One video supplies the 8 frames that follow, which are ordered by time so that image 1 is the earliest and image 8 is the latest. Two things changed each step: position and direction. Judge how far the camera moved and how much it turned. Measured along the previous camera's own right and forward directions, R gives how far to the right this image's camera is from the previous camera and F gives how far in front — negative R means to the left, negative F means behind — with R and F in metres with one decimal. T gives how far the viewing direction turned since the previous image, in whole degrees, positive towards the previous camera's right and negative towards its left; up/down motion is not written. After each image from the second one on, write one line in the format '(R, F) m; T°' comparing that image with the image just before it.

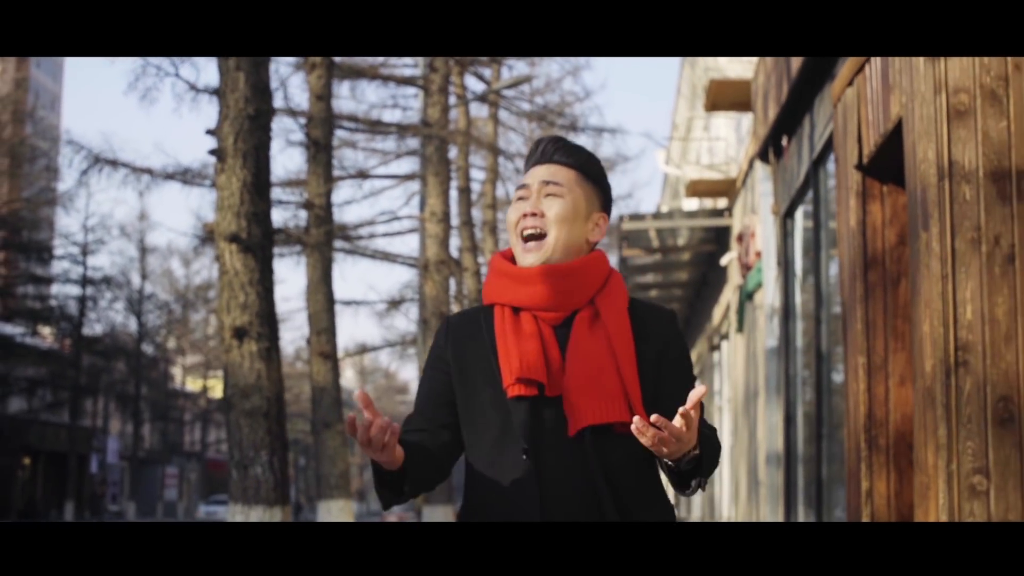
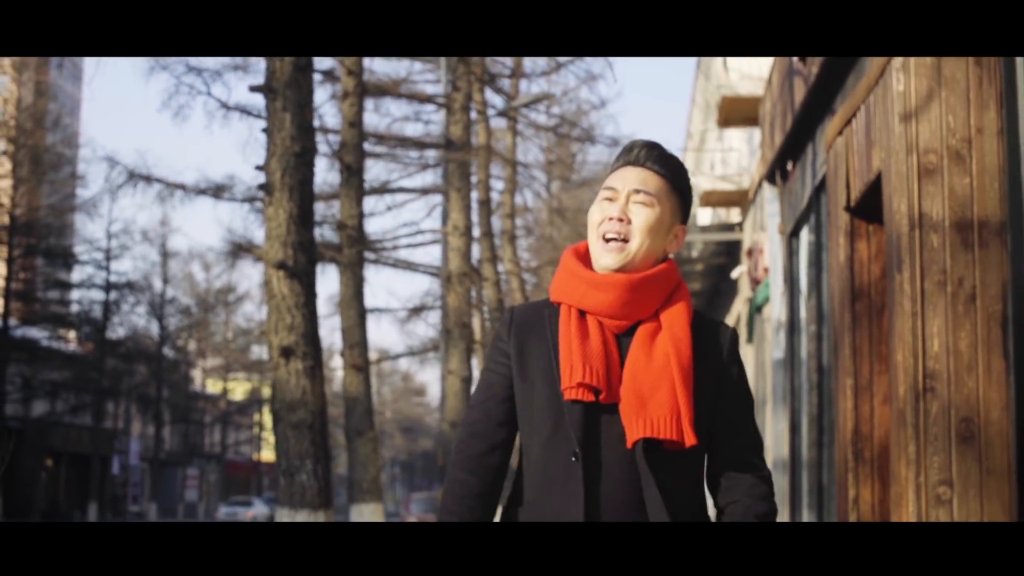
(0.0, -0.7) m; -1°
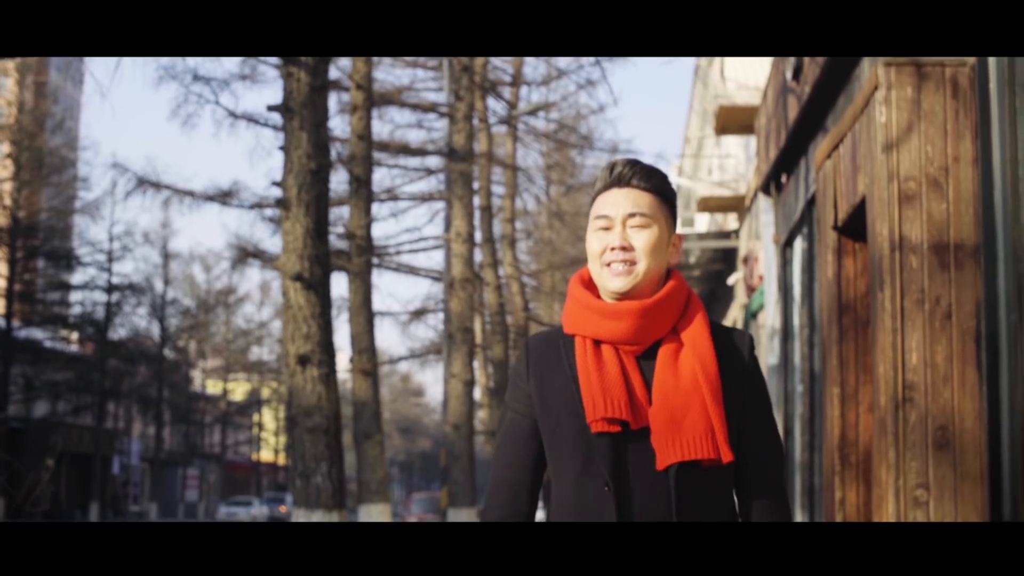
(0.0, -0.4) m; 0°
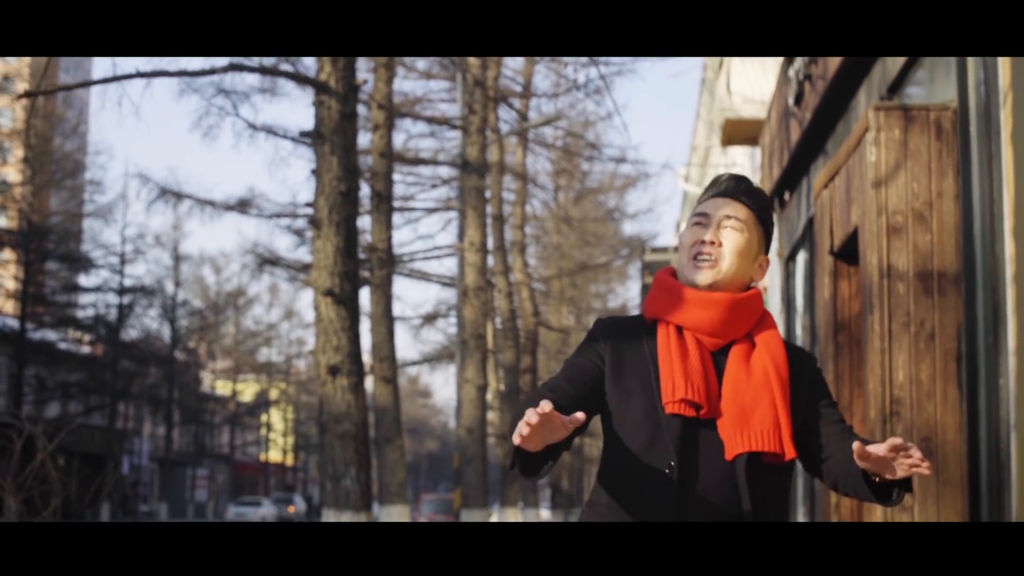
(-0.1, -0.6) m; 0°
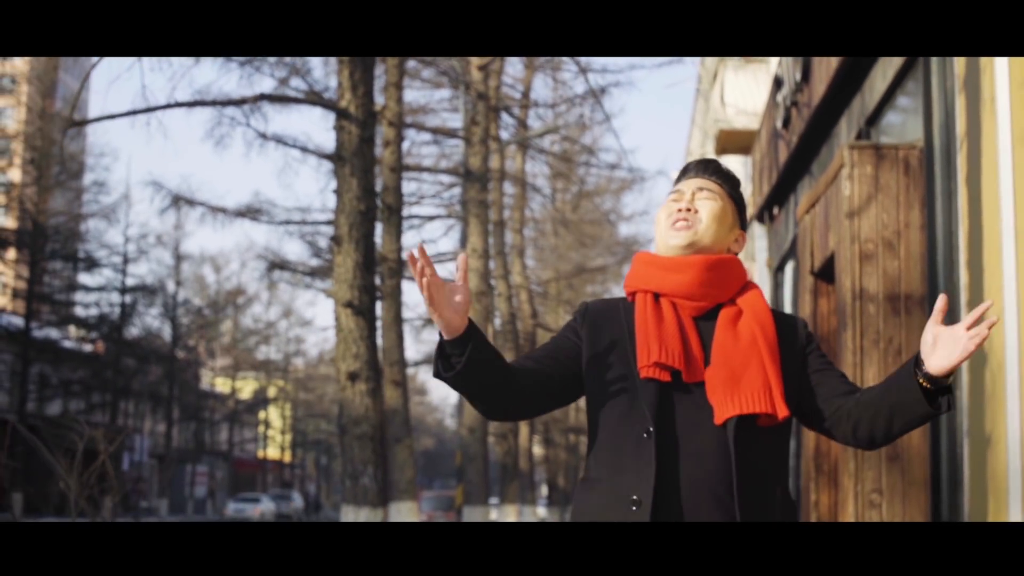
(-0.1, -0.8) m; 0°
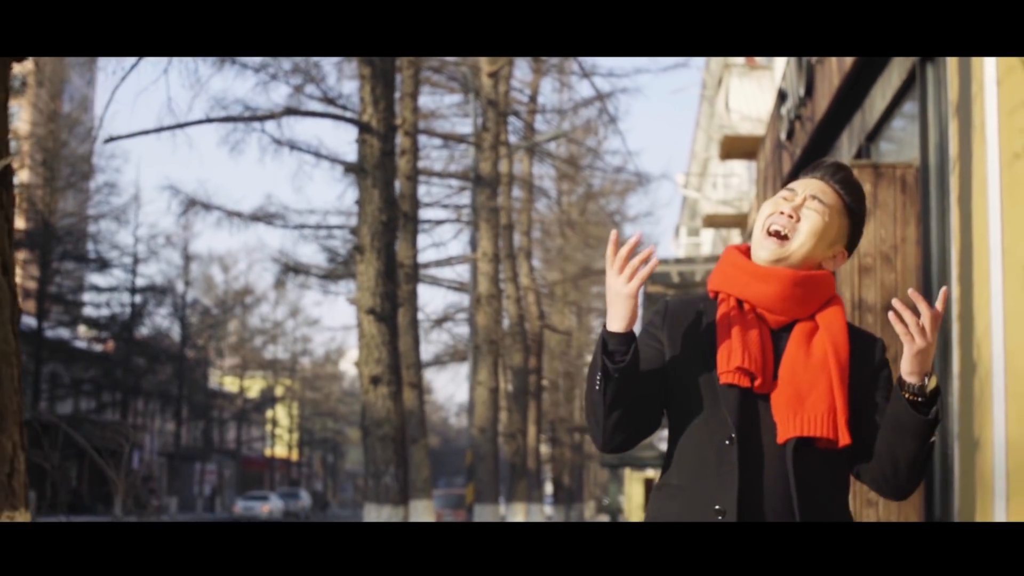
(-0.1, -0.5) m; 0°
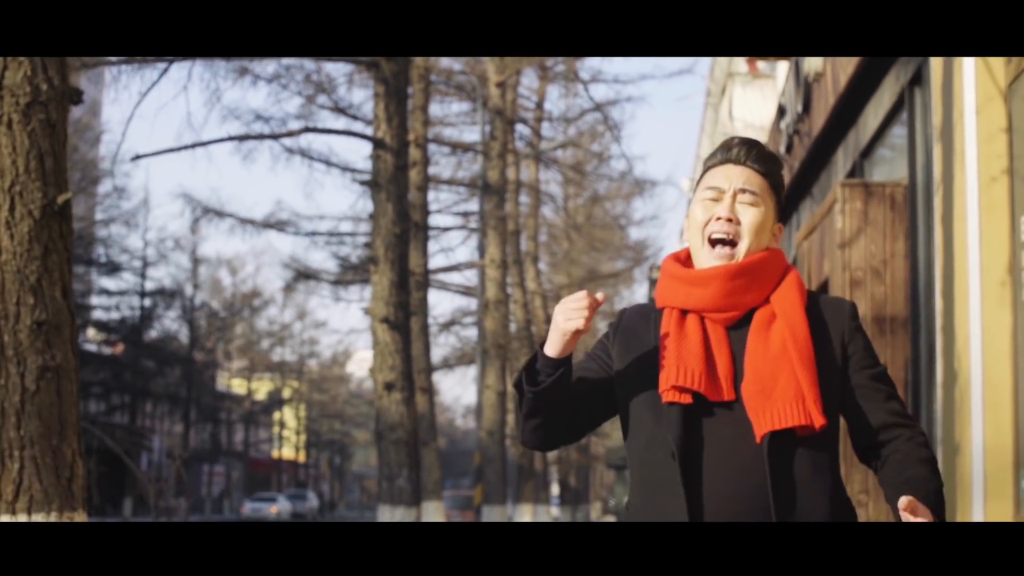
(0.0, -0.4) m; 0°
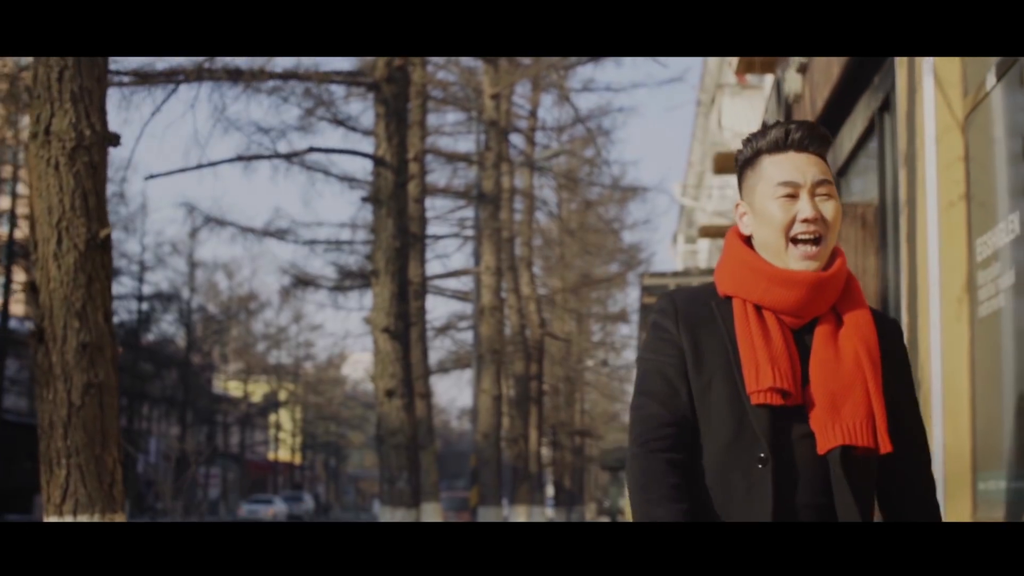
(0.0, -0.5) m; 0°
